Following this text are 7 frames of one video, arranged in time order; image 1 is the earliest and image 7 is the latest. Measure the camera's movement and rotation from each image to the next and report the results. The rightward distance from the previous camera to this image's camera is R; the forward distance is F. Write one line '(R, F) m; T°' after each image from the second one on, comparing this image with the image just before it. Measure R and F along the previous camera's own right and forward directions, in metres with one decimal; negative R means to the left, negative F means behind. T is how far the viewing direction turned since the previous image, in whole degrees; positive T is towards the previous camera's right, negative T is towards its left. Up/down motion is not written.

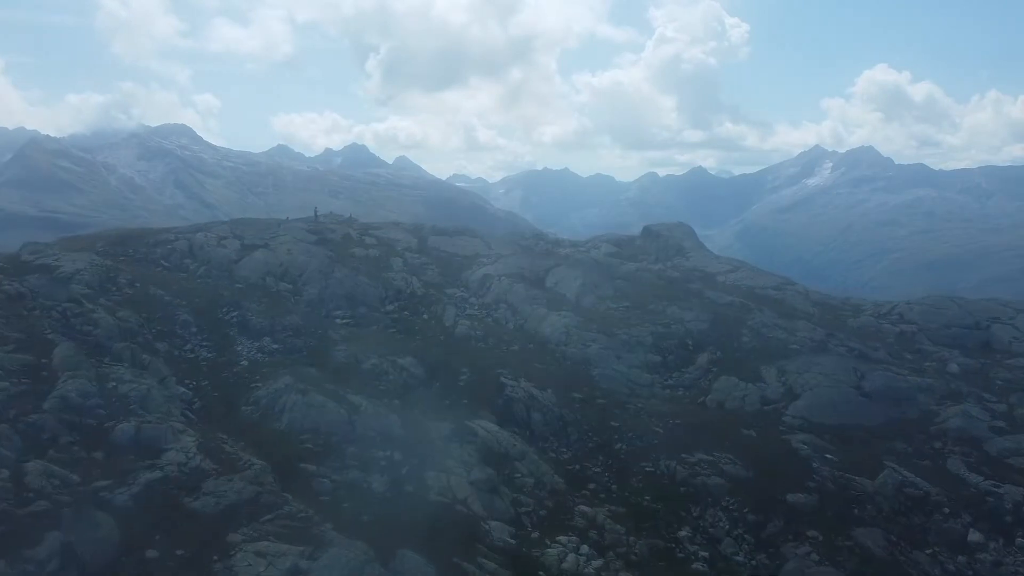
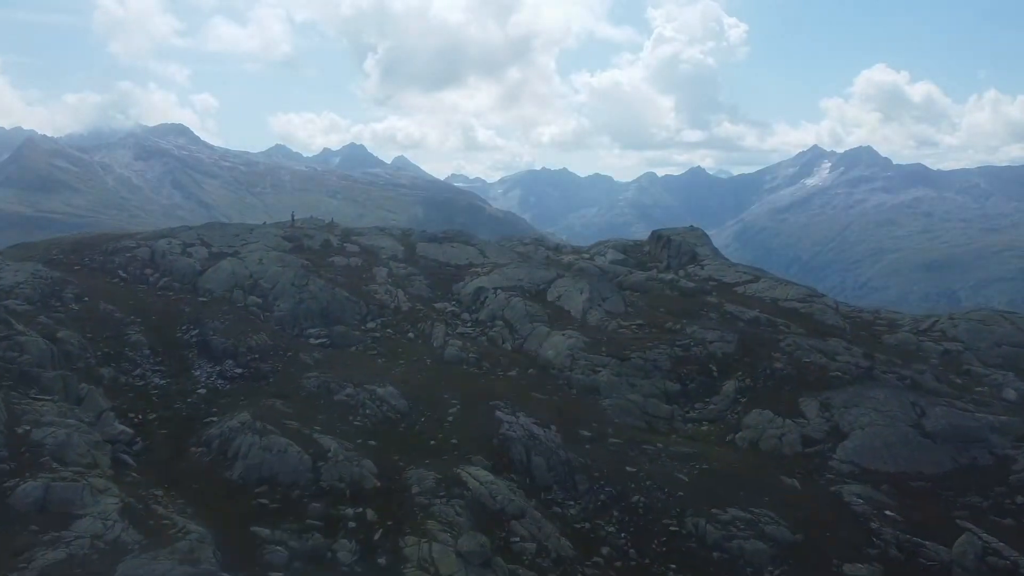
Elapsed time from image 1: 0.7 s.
(+0.1, +9.8) m; 0°
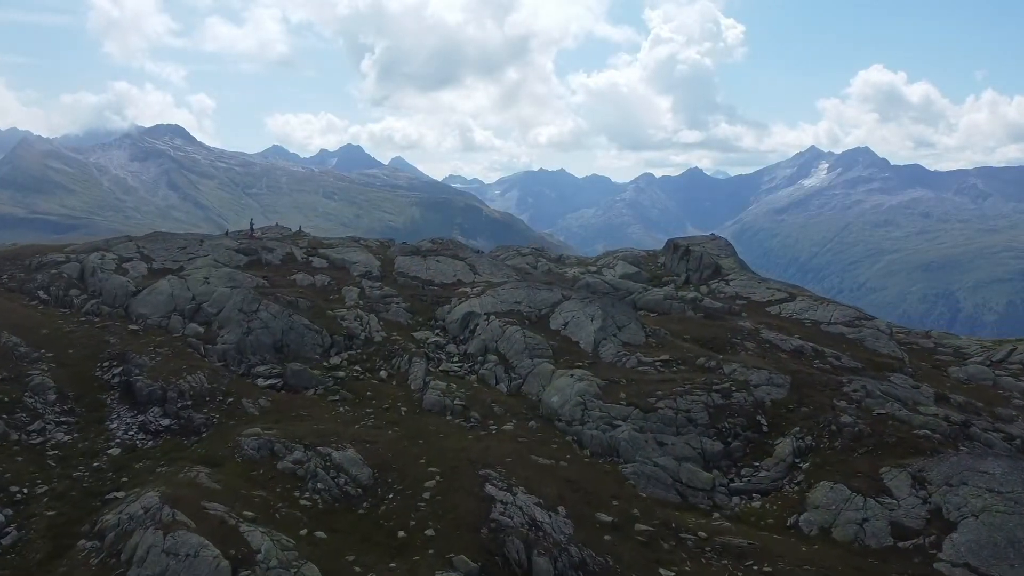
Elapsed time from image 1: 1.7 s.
(+0.2, +13.7) m; 0°
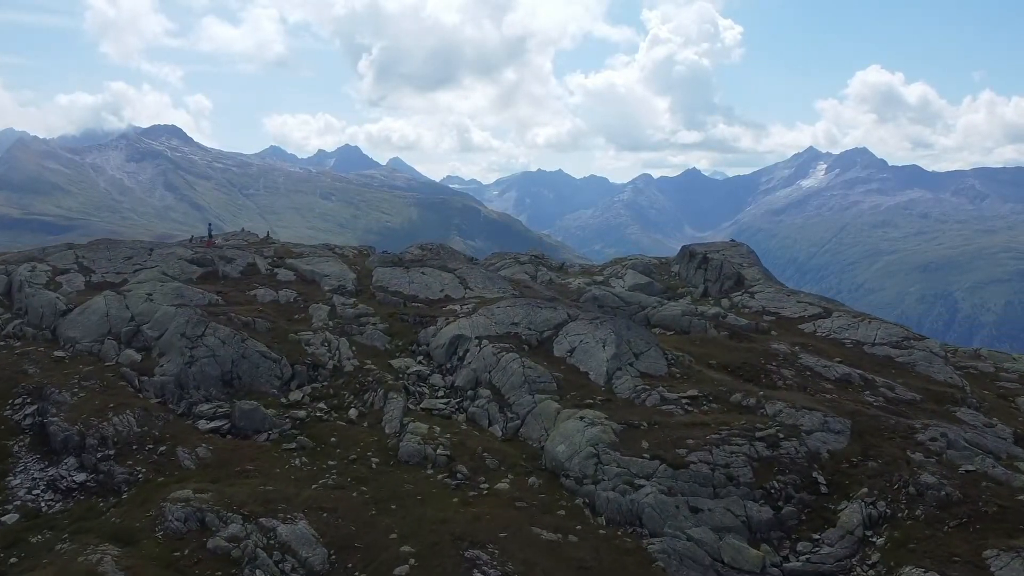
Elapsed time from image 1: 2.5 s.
(+0.1, +10.3) m; 0°
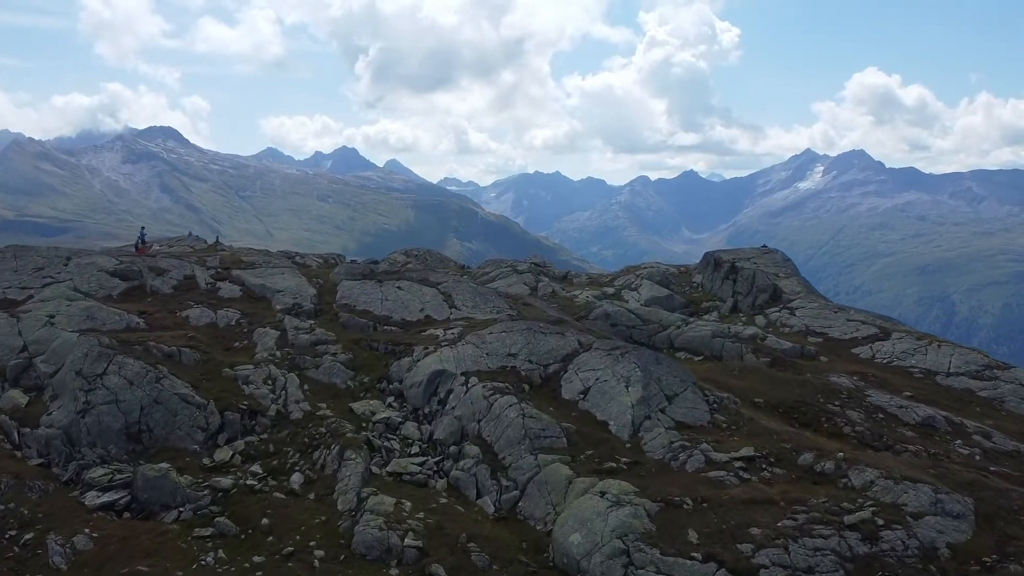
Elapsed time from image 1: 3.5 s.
(+0.1, +12.2) m; 0°
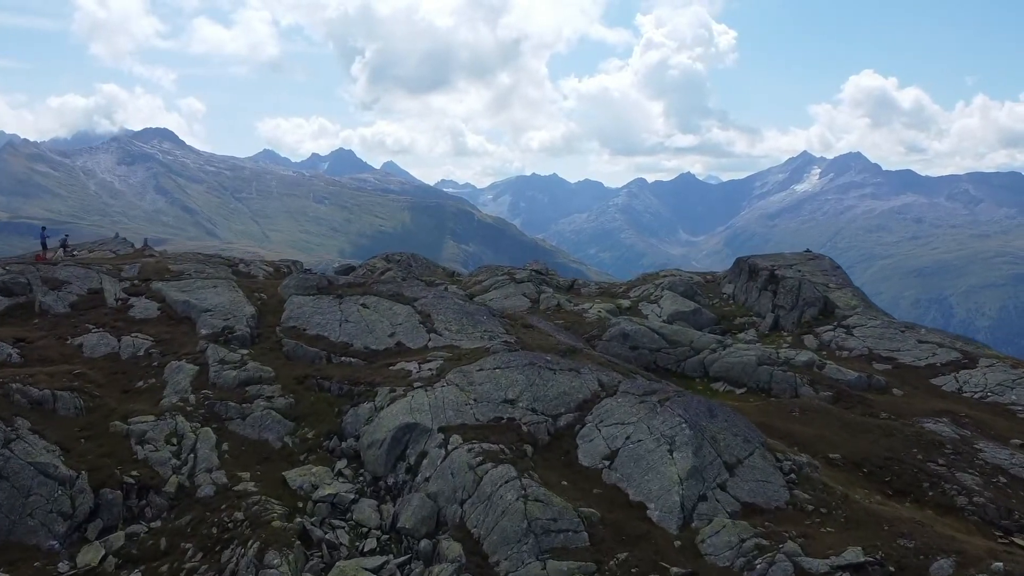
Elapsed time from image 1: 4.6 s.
(0.0, +12.0) m; 0°
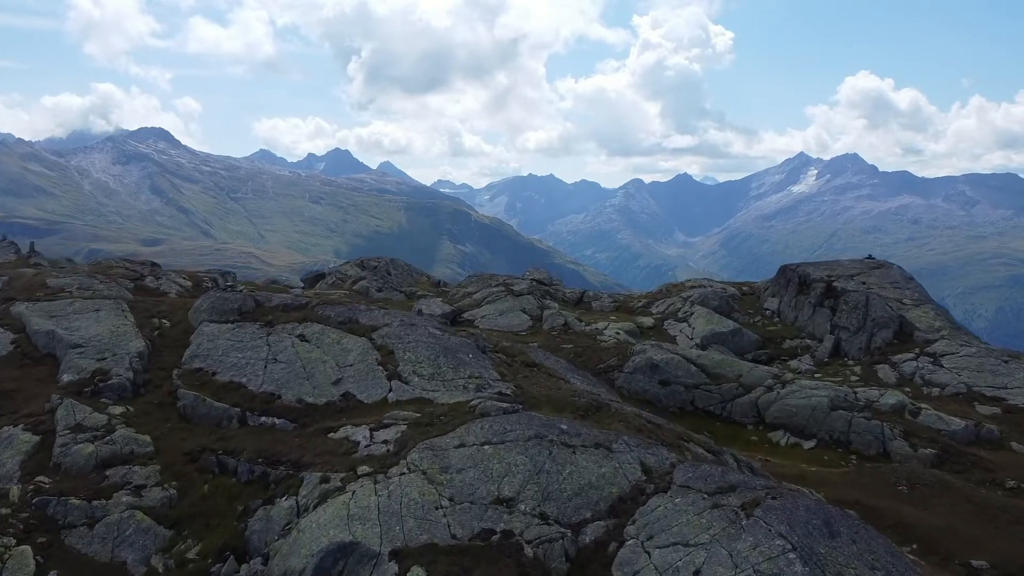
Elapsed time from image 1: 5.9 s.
(0.0, +11.9) m; 0°
